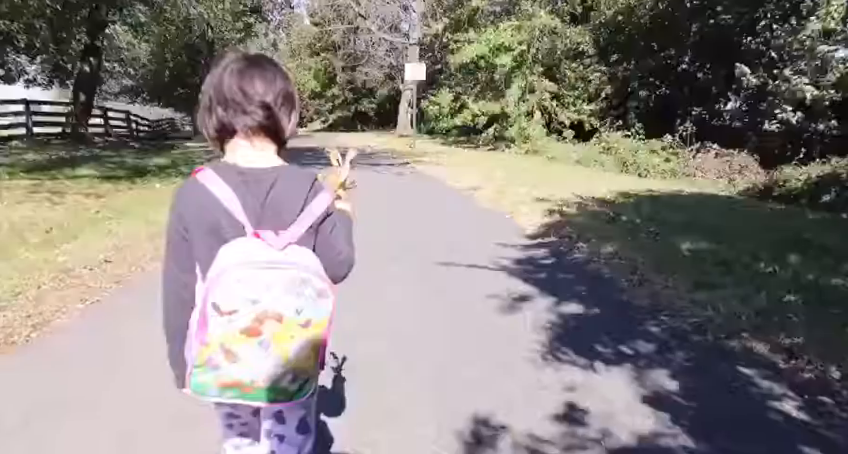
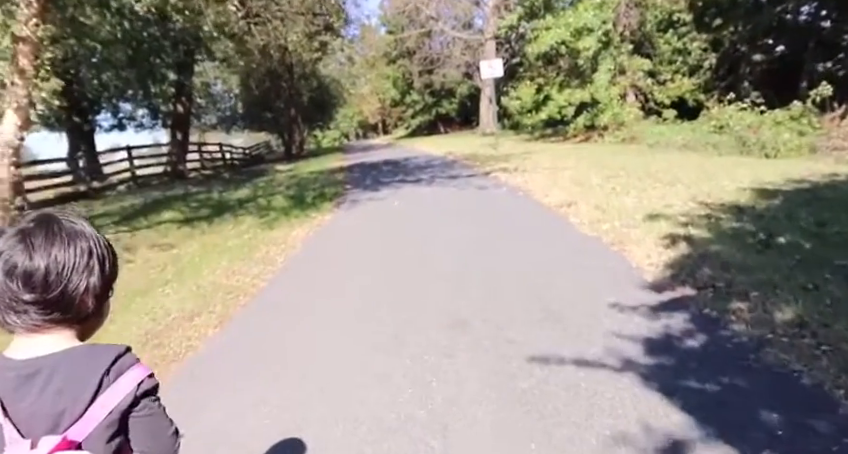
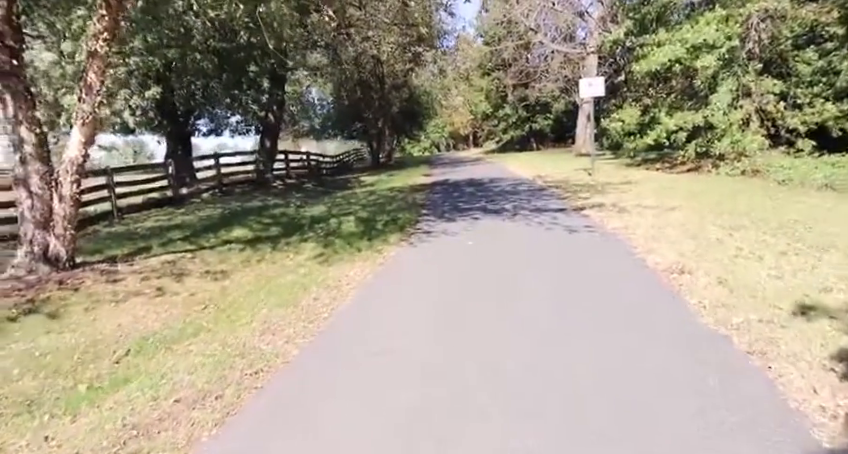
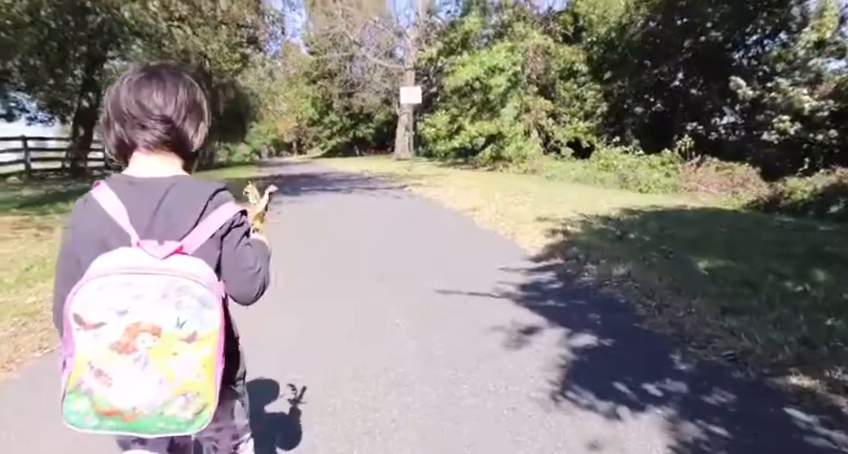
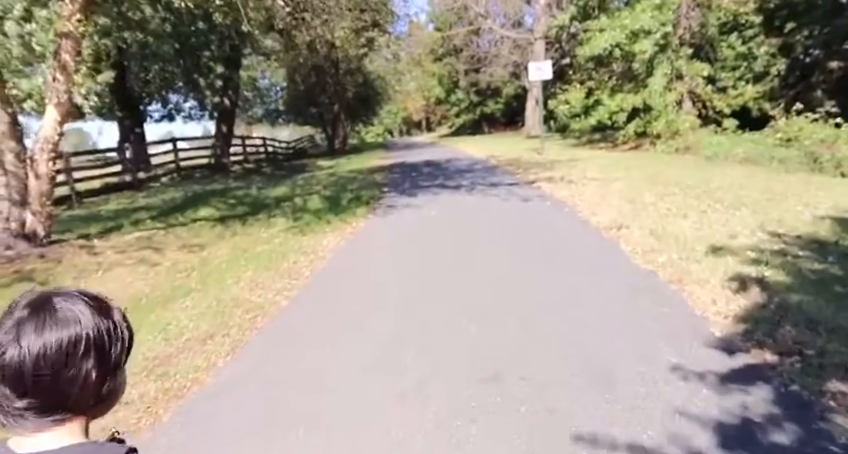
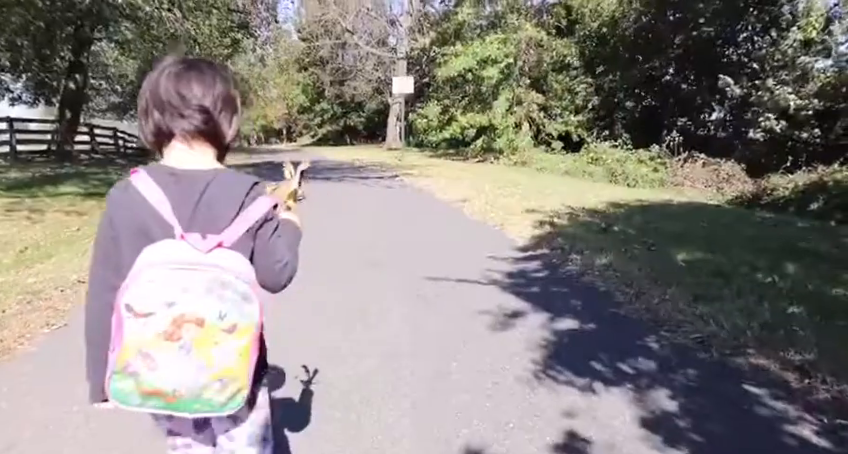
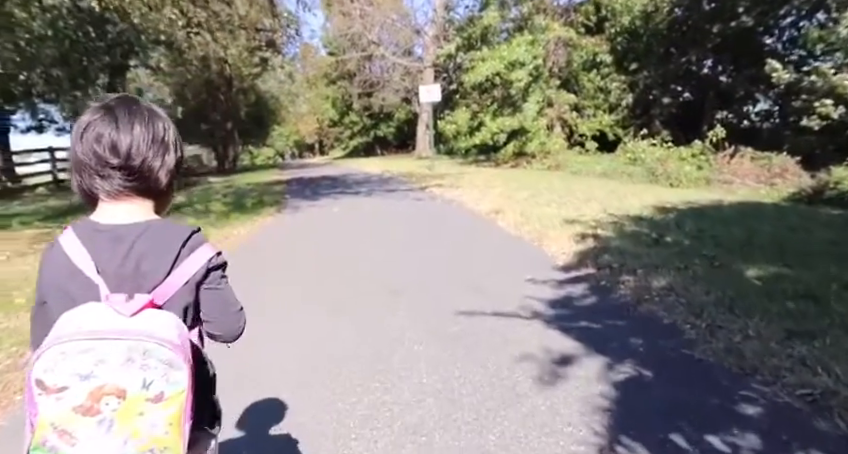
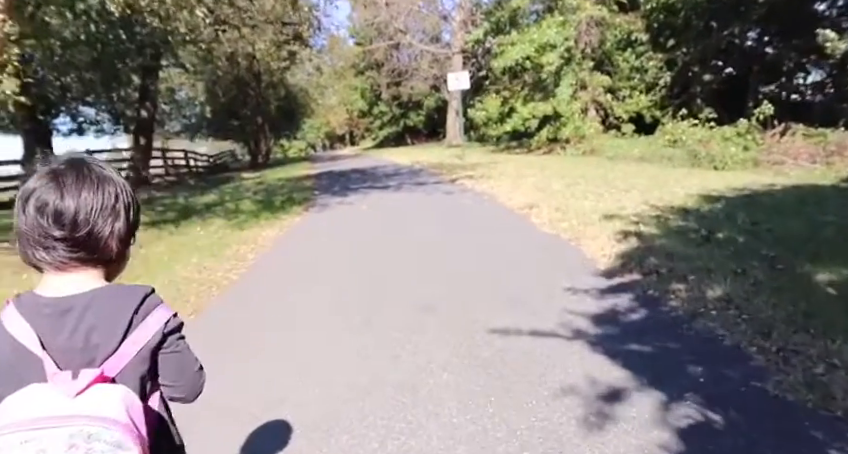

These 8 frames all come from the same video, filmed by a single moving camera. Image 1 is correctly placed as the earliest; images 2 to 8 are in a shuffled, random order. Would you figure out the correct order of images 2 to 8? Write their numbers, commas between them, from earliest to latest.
6, 4, 7, 8, 2, 5, 3
